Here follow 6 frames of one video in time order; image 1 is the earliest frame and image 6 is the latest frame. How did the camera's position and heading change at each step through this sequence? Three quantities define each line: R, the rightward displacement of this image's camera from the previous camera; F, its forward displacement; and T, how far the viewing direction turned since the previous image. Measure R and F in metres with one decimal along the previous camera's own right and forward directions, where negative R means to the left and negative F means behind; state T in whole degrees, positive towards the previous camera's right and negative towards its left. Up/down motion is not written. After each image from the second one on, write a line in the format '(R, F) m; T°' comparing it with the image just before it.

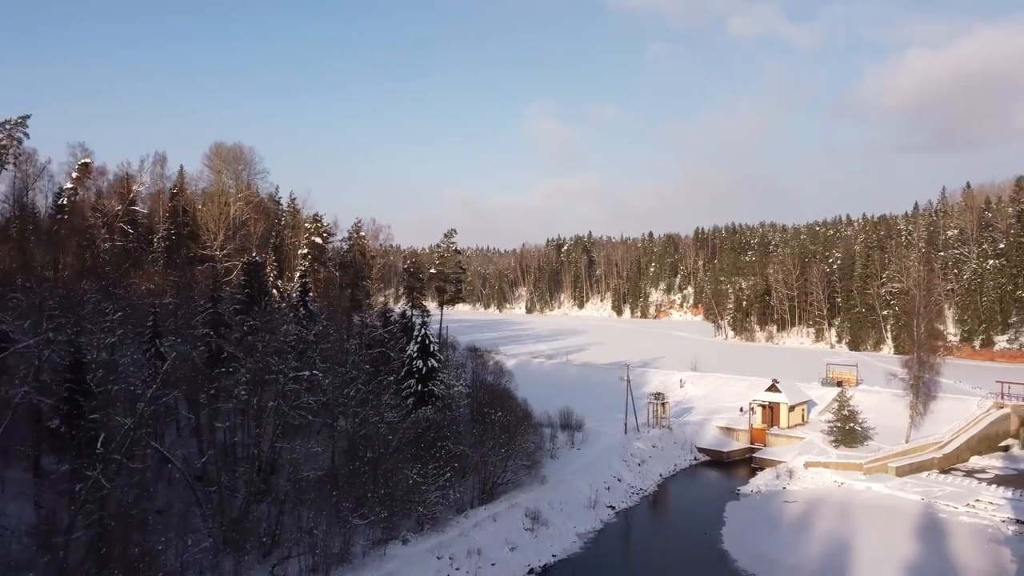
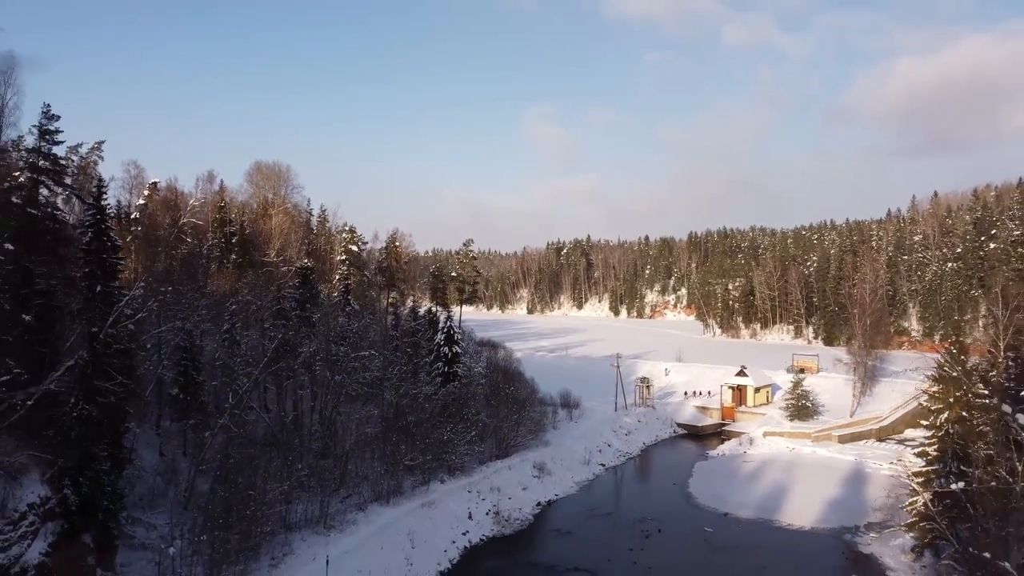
(-0.5, -6.5) m; 0°
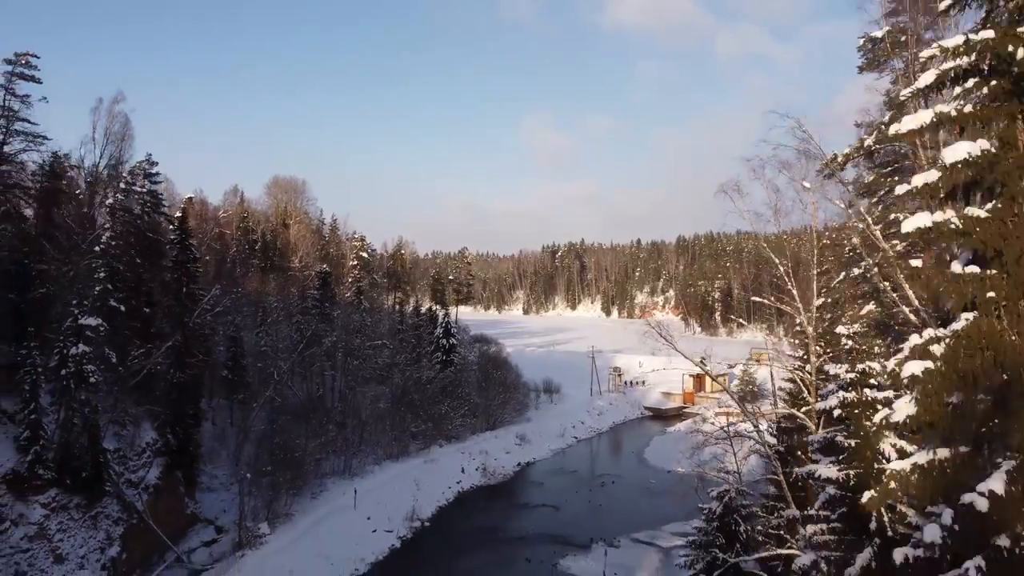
(+0.8, -6.5) m; 0°
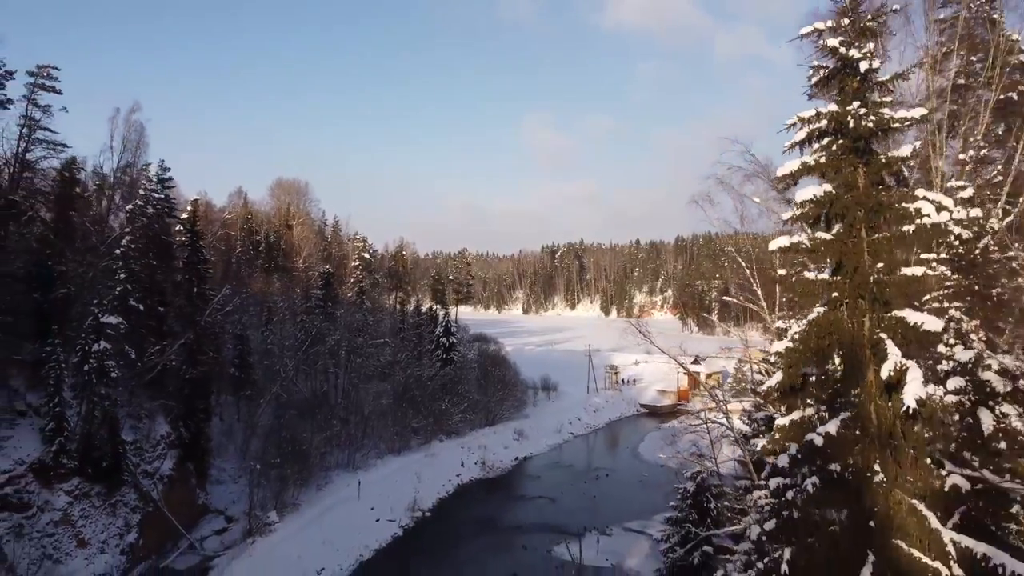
(+0.1, -1.1) m; 0°
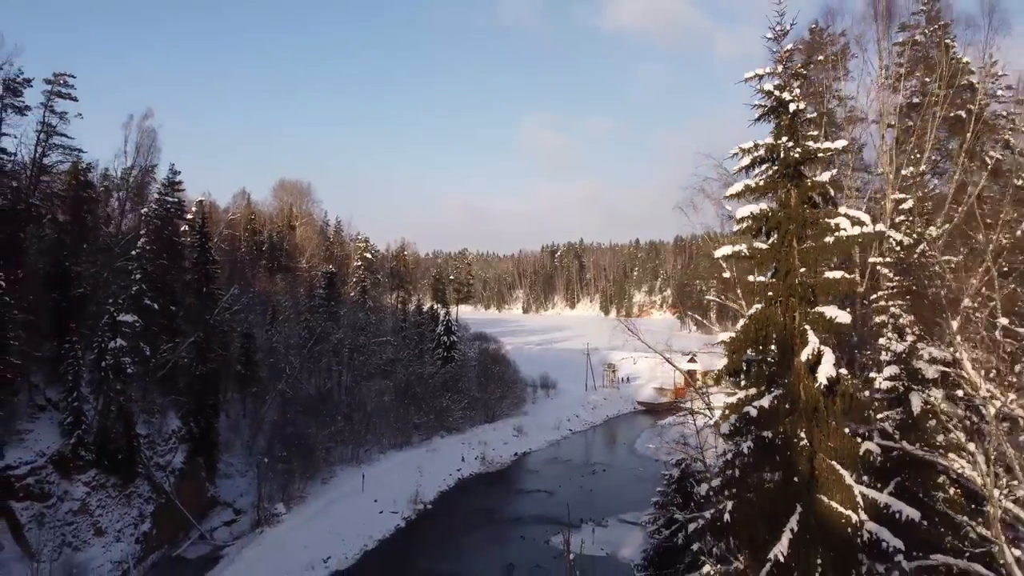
(+0.1, -0.9) m; 0°
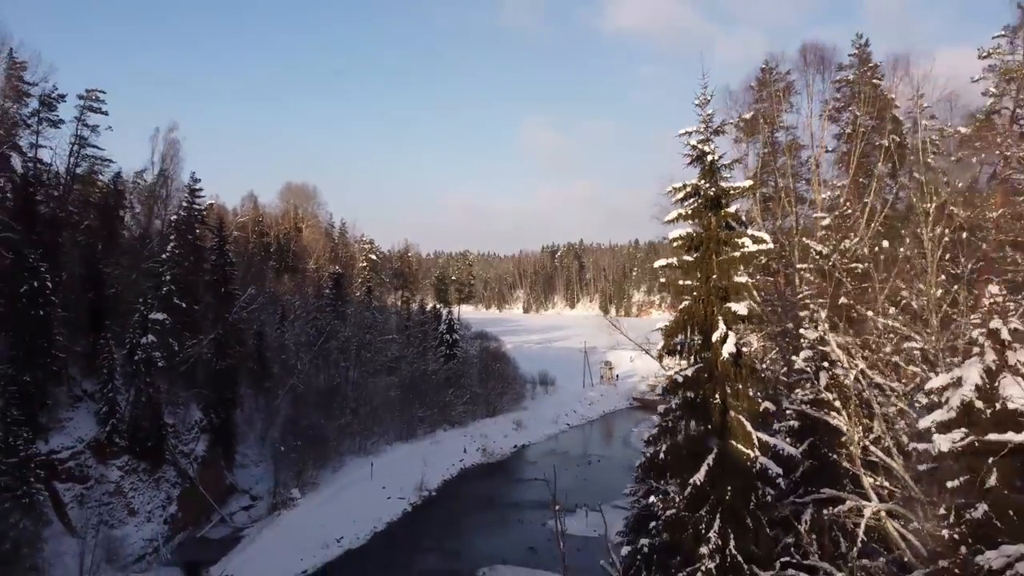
(+0.1, -1.8) m; 0°
